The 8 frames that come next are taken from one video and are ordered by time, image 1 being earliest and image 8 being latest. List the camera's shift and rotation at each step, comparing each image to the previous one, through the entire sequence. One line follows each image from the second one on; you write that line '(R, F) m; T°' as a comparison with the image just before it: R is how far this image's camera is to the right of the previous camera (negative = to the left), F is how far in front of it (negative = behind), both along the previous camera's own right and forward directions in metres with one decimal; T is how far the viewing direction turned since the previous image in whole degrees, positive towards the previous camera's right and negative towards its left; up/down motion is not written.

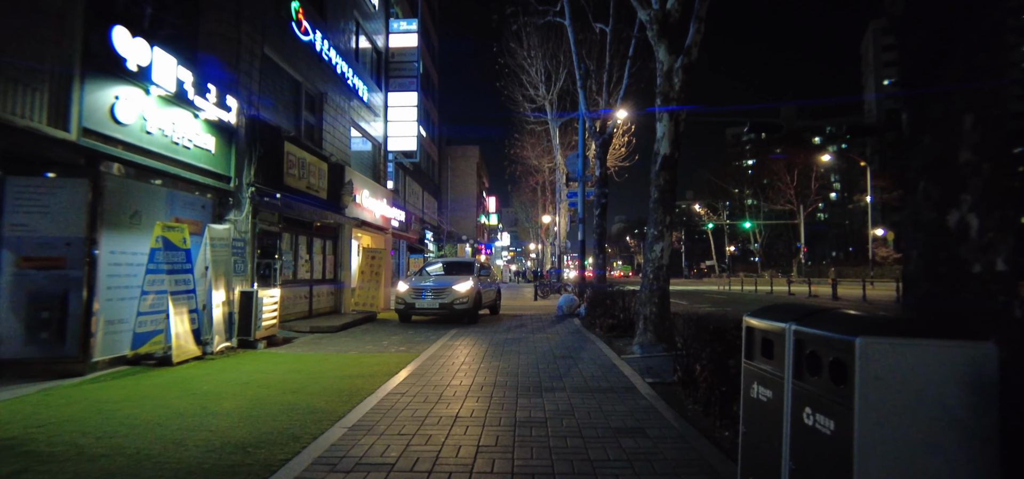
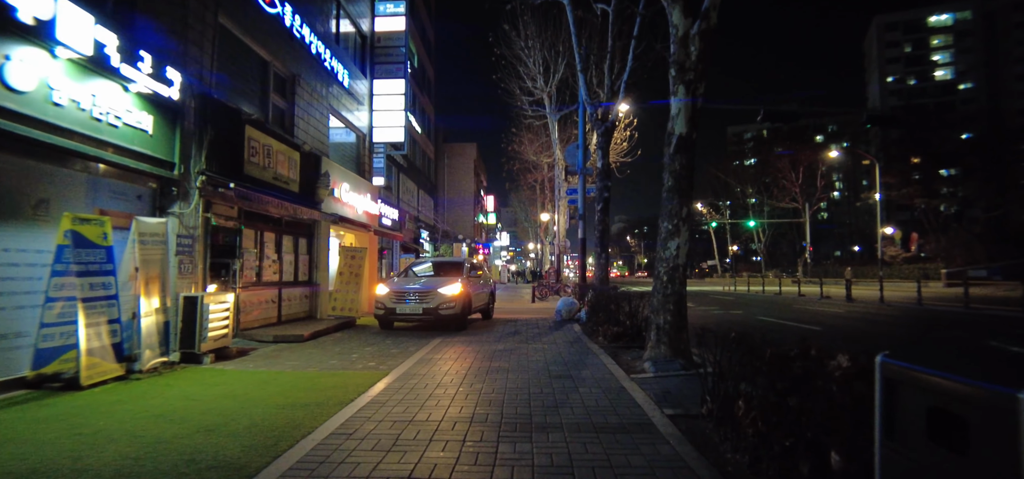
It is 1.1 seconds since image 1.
(+0.2, +1.4) m; 0°
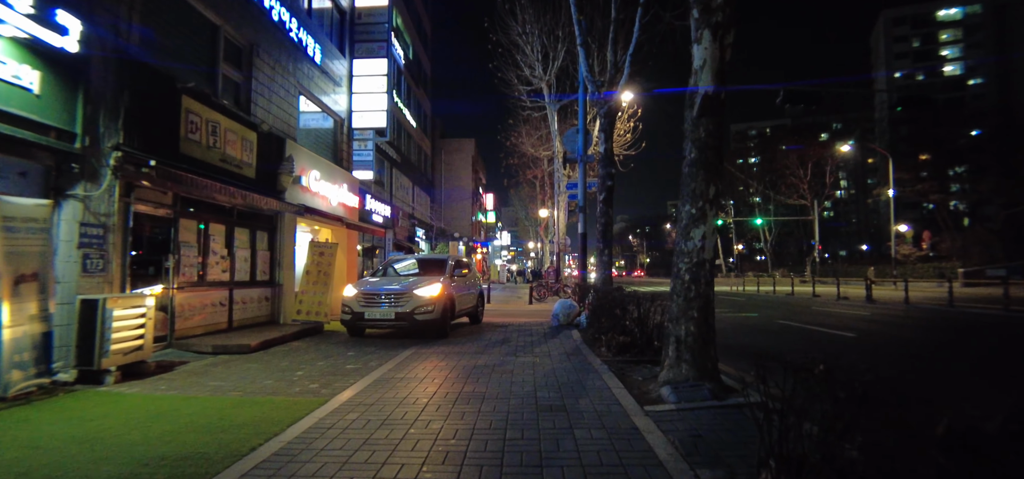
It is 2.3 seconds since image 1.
(+0.3, +1.7) m; 0°
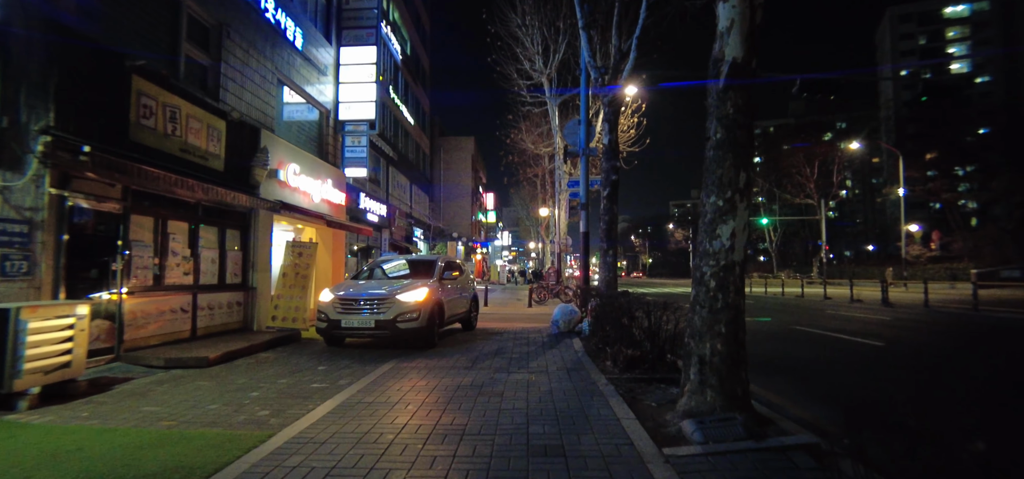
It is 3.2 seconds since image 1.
(+0.1, +1.0) m; 0°
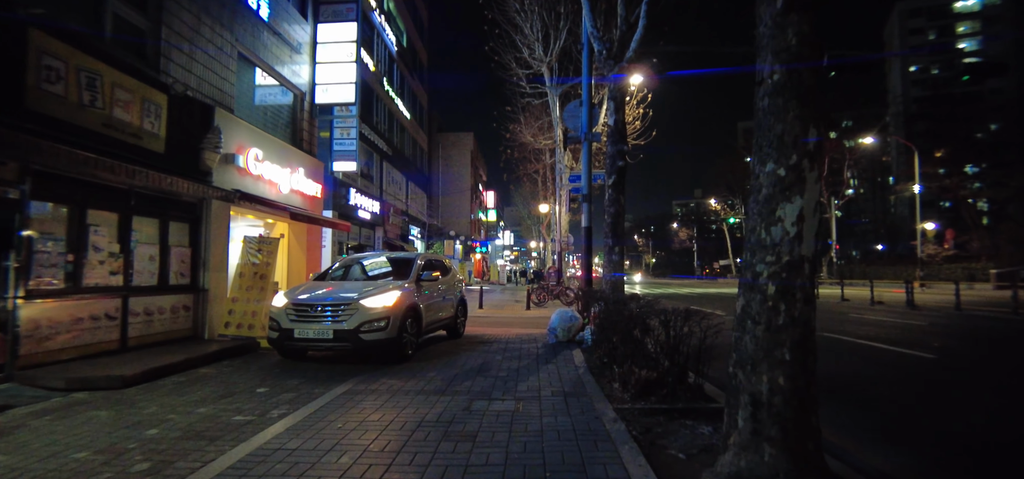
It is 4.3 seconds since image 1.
(+0.2, +1.5) m; 0°
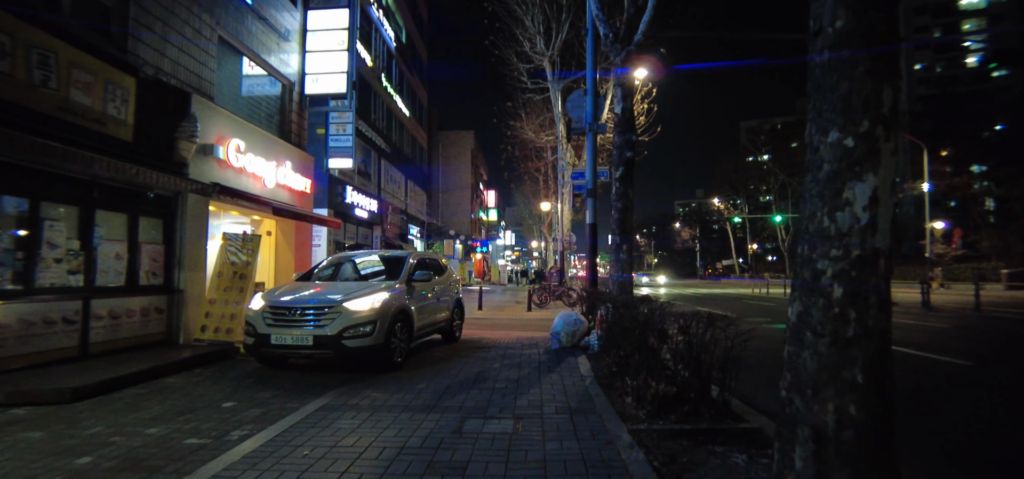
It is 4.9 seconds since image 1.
(0.0, +0.7) m; 0°
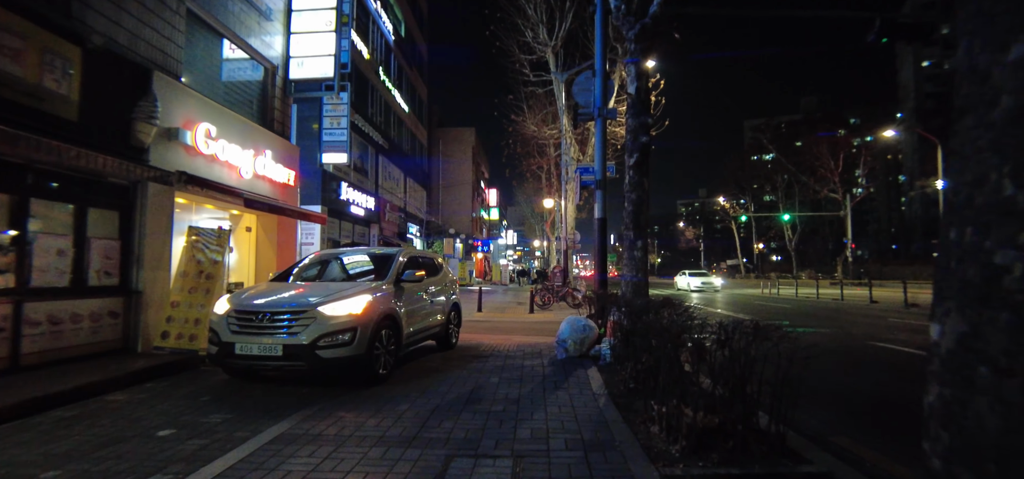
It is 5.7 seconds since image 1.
(0.0, +1.0) m; 0°
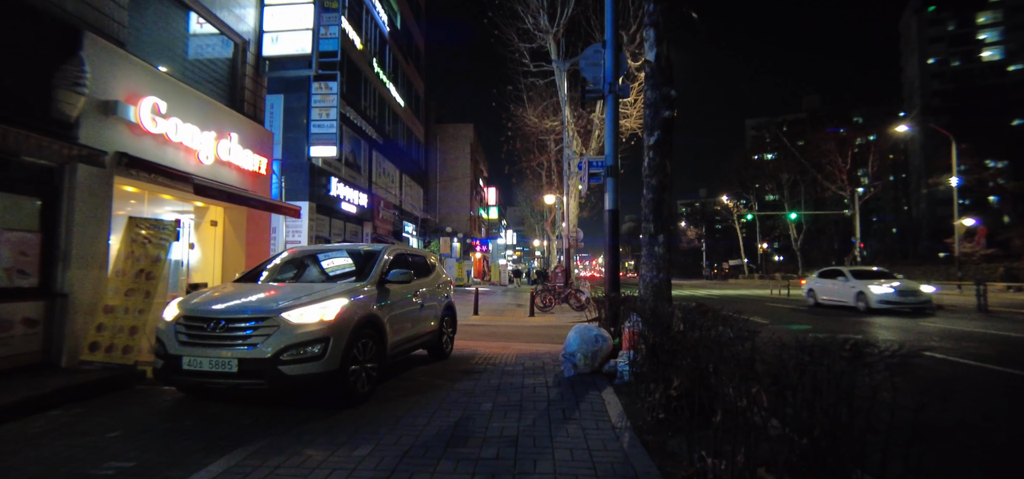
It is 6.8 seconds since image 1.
(0.0, +1.3) m; 0°
